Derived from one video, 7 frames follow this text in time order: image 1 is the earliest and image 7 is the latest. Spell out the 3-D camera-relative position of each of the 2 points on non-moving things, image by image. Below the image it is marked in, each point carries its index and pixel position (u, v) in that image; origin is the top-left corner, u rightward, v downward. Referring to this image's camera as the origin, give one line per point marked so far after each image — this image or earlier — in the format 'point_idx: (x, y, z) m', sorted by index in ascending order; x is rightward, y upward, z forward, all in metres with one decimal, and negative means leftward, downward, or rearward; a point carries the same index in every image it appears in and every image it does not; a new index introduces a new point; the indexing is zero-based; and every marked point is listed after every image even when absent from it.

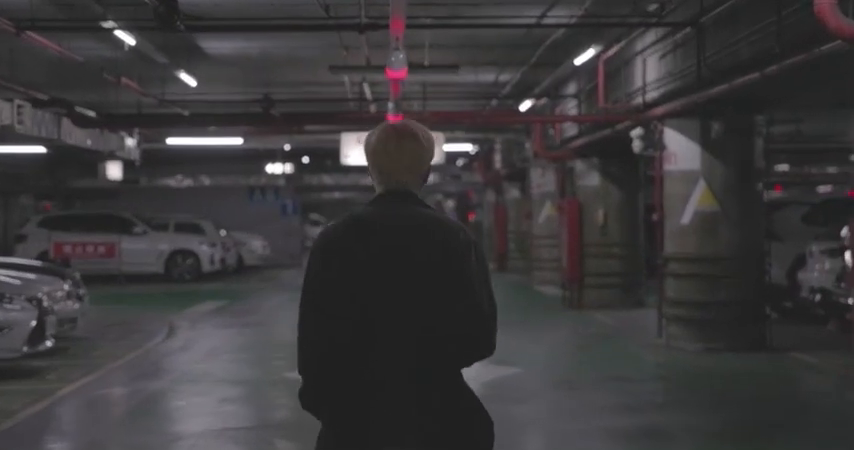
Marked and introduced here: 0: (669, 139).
0: (+3.3, +1.2, +15.6) m
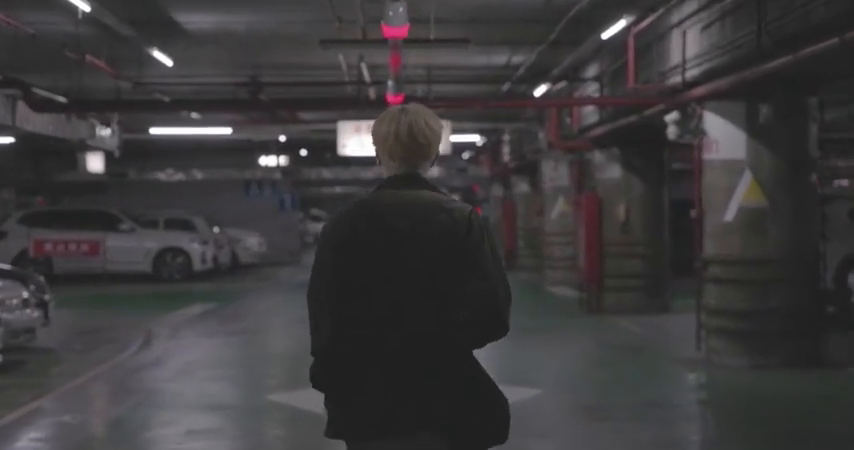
0: (+3.4, +1.2, +13.6) m
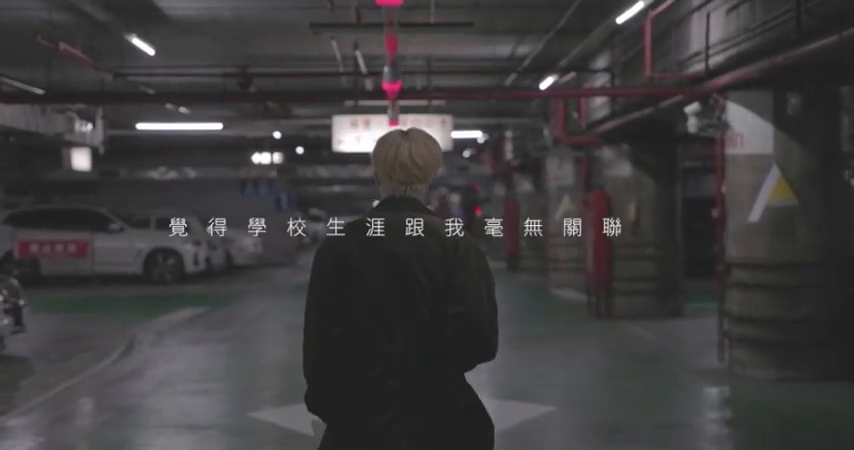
0: (+3.4, +1.2, +12.5) m
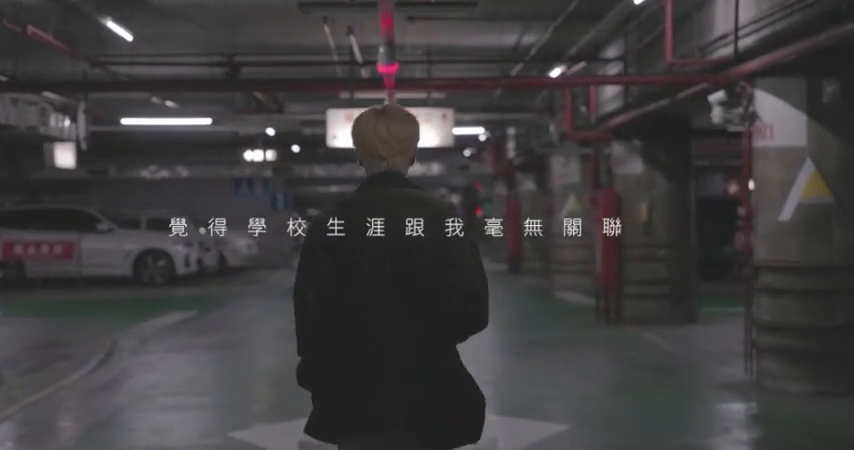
0: (+3.4, +1.2, +11.5) m
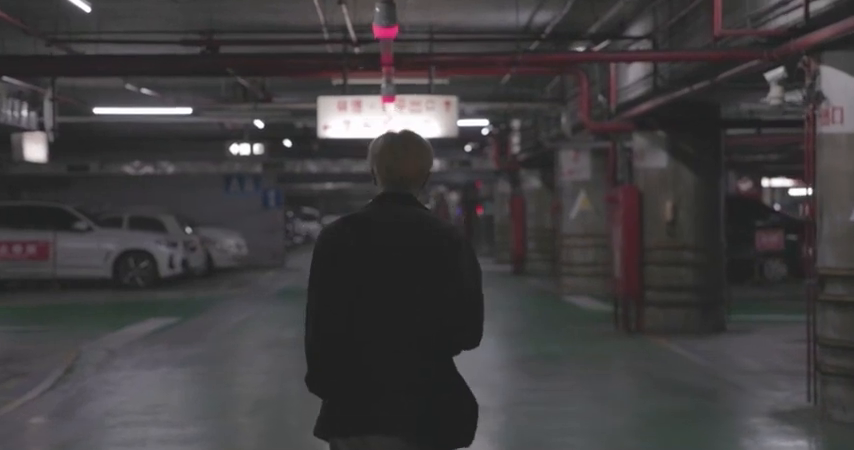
0: (+3.4, +1.2, +9.6) m
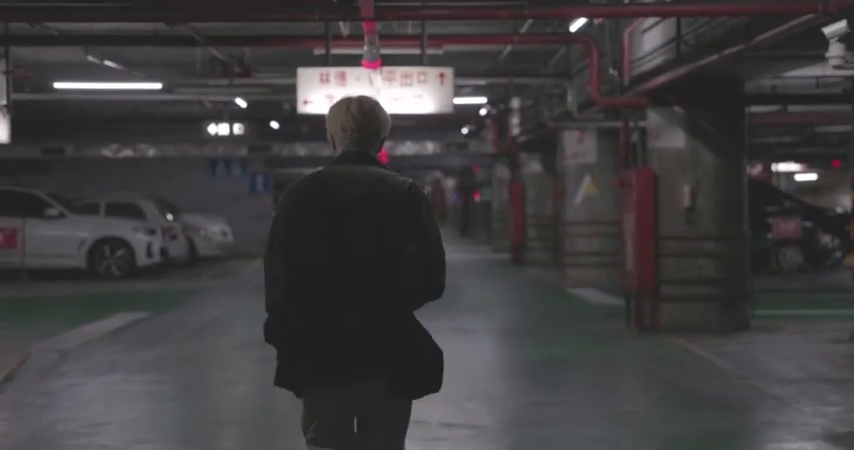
0: (+3.3, +1.3, +7.9) m
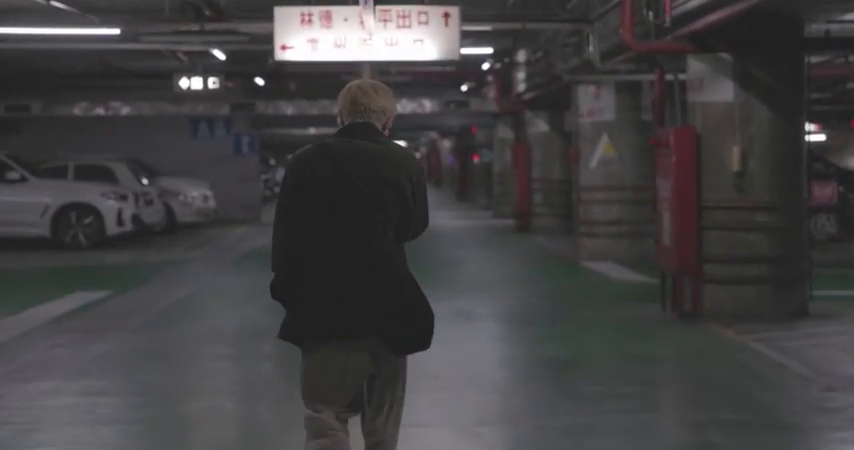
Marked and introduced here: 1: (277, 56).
0: (+3.4, +1.4, +5.6) m
1: (-1.8, +2.0, +13.6) m
